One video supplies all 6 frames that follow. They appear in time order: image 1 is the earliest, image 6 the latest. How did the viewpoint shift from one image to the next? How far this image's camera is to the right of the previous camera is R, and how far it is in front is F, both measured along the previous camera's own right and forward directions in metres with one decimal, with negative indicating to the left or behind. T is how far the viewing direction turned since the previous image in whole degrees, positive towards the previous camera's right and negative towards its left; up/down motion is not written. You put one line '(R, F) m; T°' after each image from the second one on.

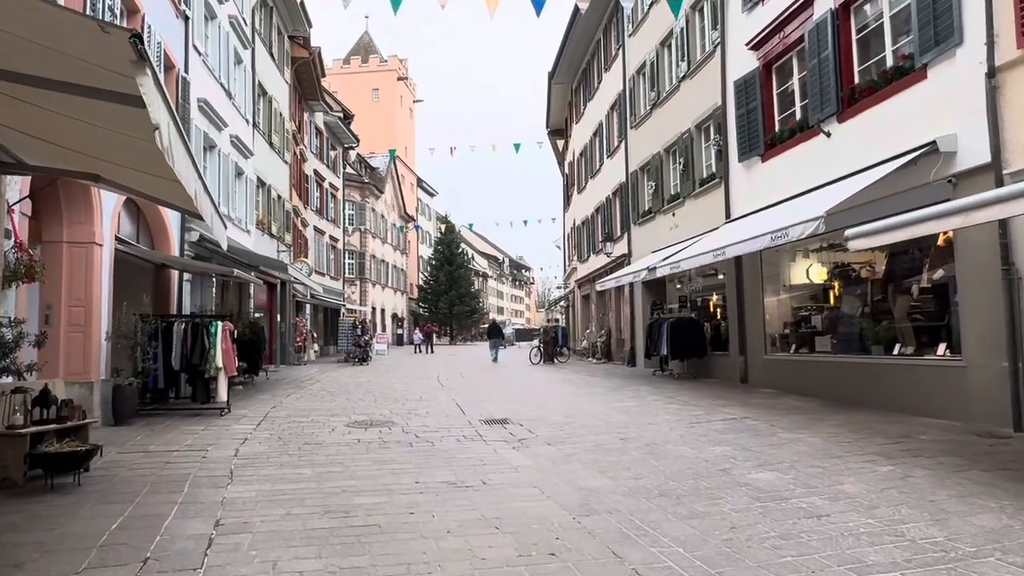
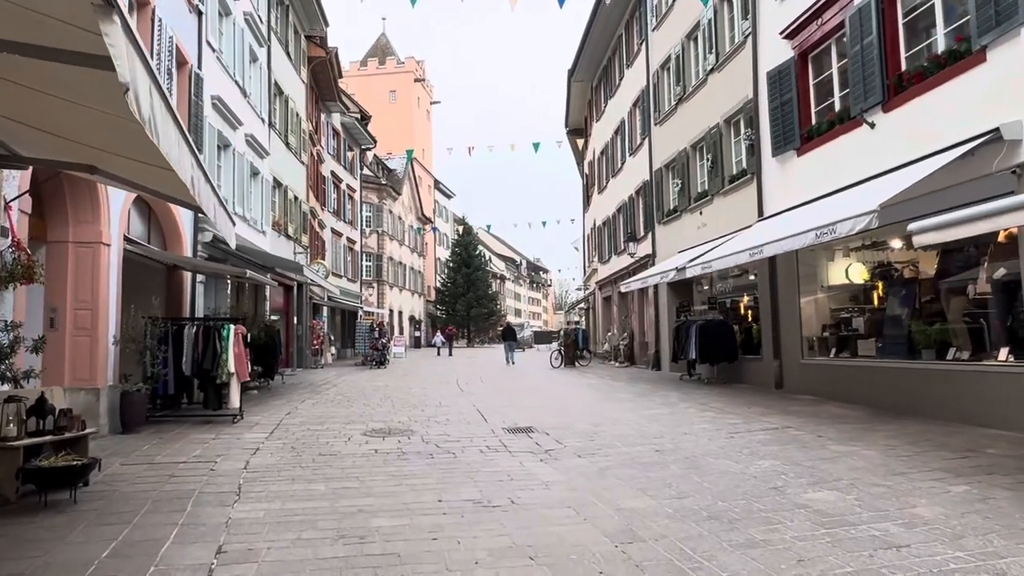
(-0.1, +0.5) m; -1°
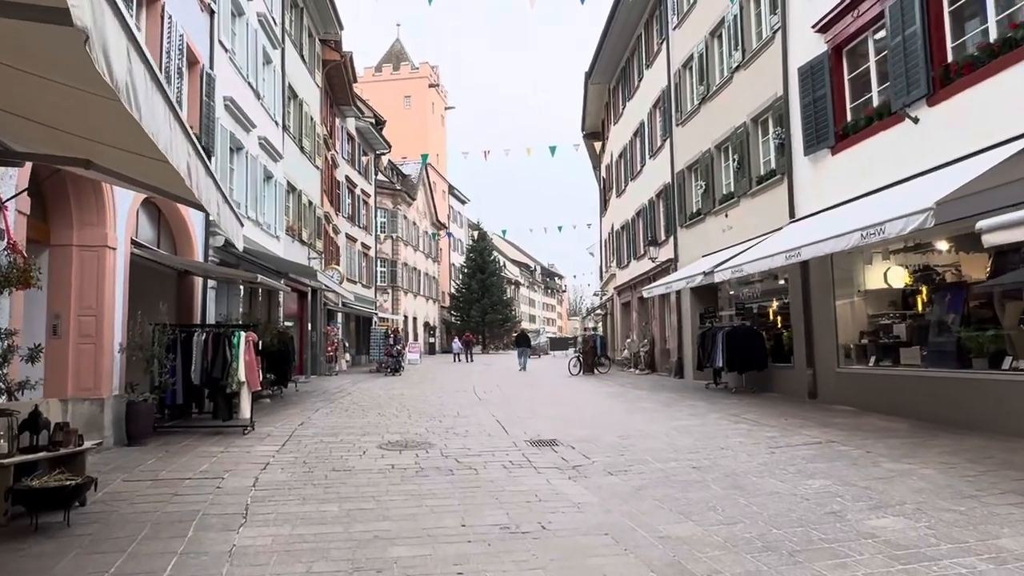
(-0.1, +0.5) m; -1°
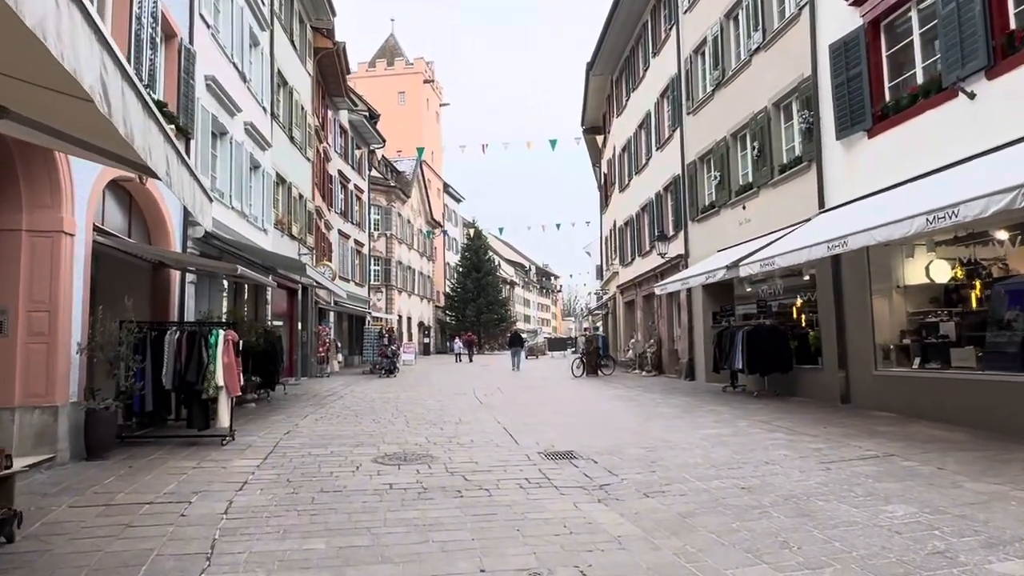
(-0.2, +1.1) m; +1°
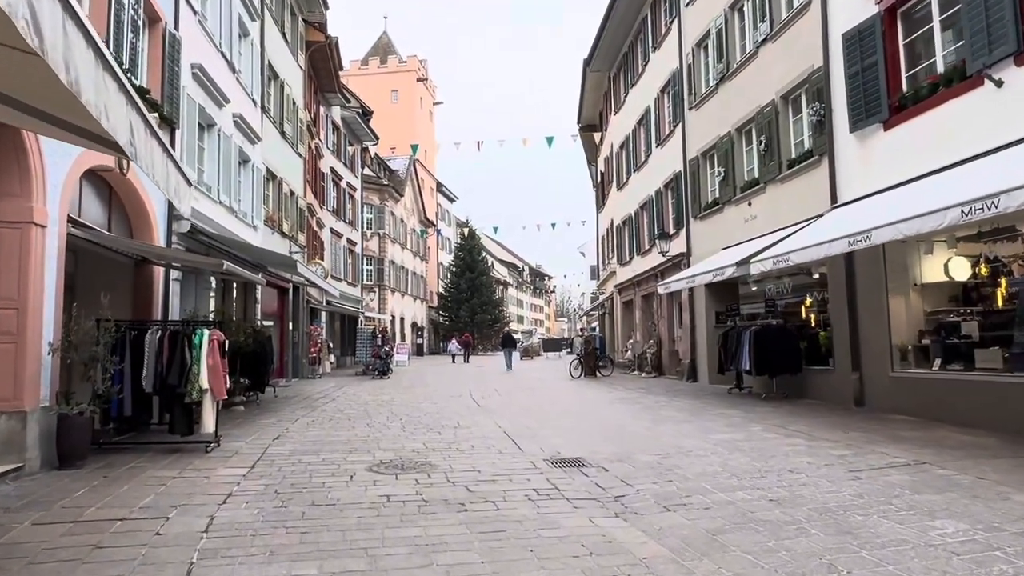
(-0.1, +0.5) m; +1°
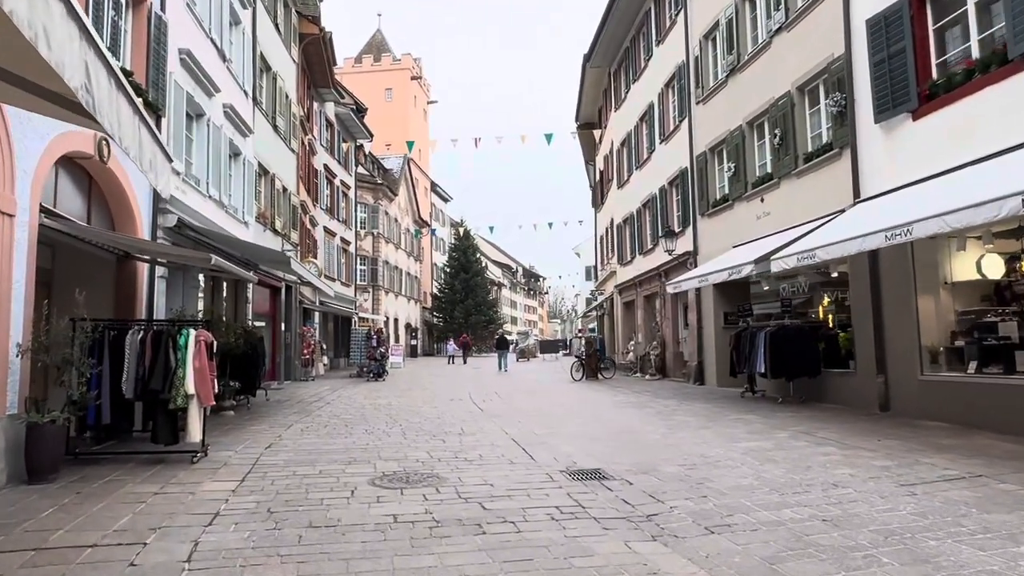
(-0.2, +0.6) m; +1°
